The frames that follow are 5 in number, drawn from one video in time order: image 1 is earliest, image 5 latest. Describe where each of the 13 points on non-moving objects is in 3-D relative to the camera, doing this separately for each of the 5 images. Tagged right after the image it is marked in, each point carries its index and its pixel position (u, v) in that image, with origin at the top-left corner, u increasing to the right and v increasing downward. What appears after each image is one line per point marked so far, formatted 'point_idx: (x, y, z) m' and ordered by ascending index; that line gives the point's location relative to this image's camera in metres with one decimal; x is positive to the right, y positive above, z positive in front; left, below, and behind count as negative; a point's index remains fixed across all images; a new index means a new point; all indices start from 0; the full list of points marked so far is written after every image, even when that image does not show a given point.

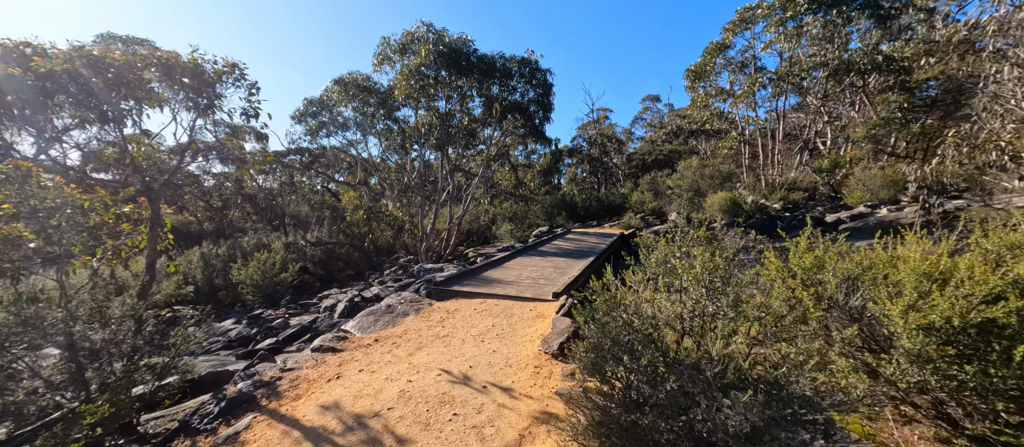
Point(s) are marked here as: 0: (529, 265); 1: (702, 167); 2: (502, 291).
0: (+0.3, -0.7, +6.7) m
1: (+7.8, +2.3, +15.9) m
2: (-0.1, -0.9, +5.1) m
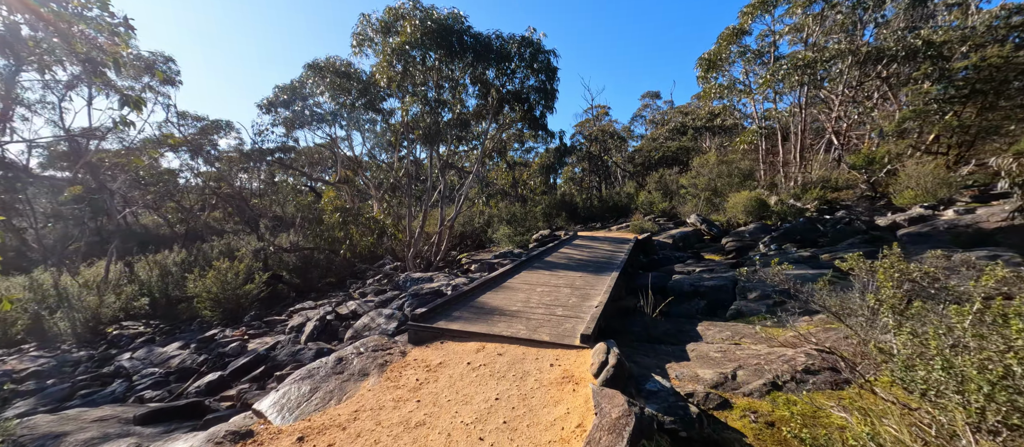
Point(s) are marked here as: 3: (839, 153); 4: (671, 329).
0: (+0.4, -0.8, +5.3) m
1: (+7.7, +2.2, +14.6) m
2: (-0.1, -1.0, +3.6) m
3: (+10.9, +2.4, +13.1) m
4: (+1.8, -1.2, +4.5) m
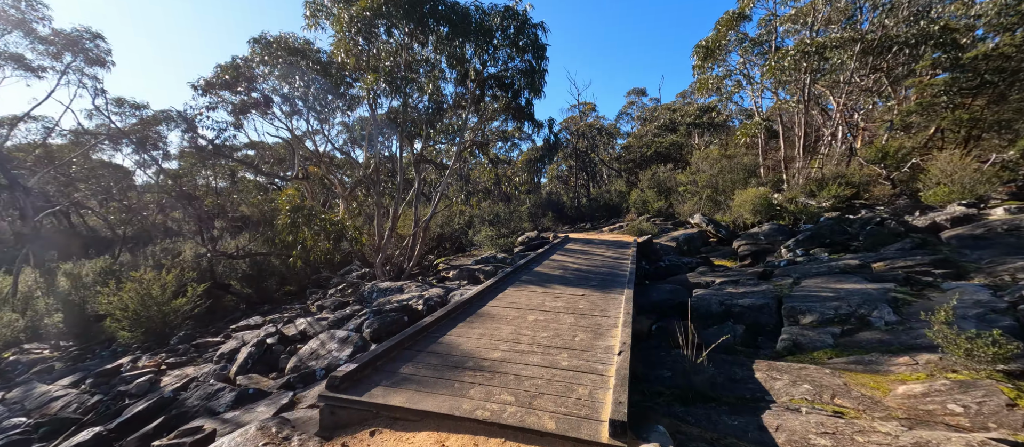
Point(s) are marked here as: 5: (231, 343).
0: (+0.2, -0.9, +3.9) m
1: (+7.1, +2.2, +13.5) m
2: (-0.2, -1.0, +2.2) m
3: (+10.4, +2.4, +12.1) m
4: (+1.7, -1.2, +3.2) m
5: (-5.1, -2.2, +7.1) m
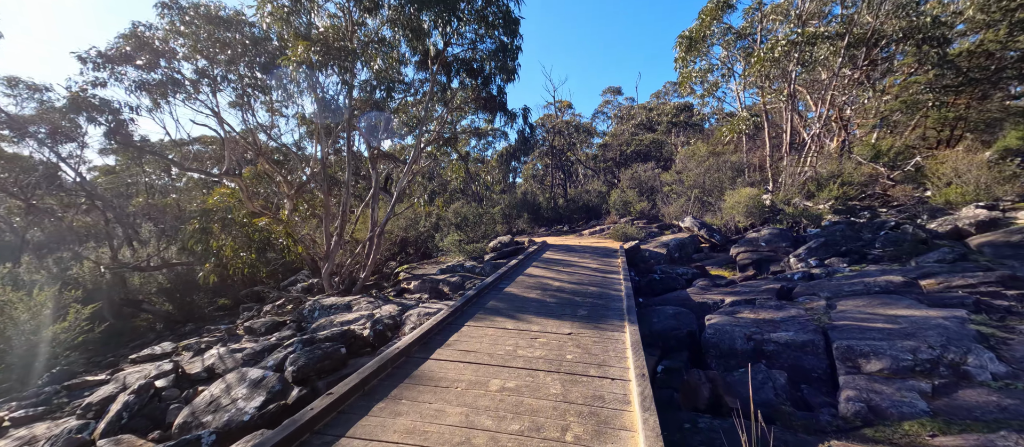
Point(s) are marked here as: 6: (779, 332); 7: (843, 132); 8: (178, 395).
0: (-0.1, -1.0, +2.6) m
1: (+6.2, +2.1, +12.6) m
2: (-0.4, -1.1, +0.9) m
3: (+9.5, +2.3, +11.4) m
4: (+1.4, -1.3, +1.9) m
5: (-5.6, -2.3, +5.4) m
6: (+2.5, -1.0, +3.7) m
7: (+12.6, +3.5, +14.9) m
8: (-4.4, -2.3, +5.2) m
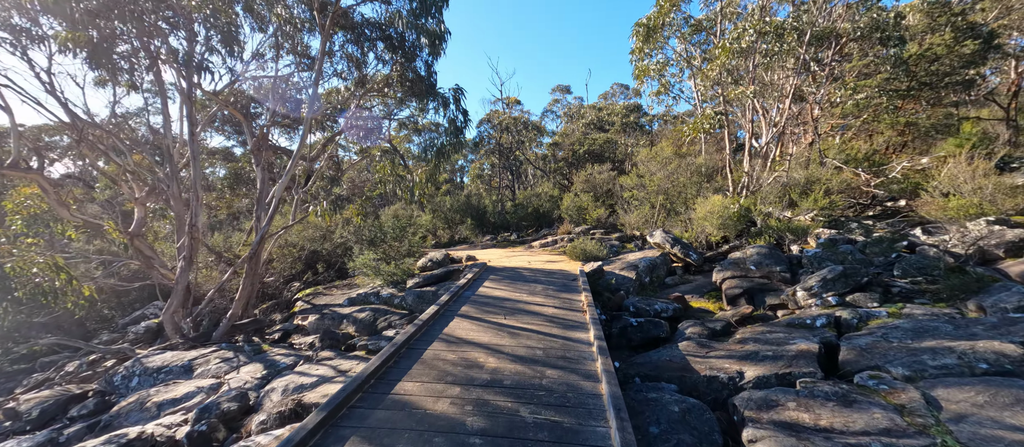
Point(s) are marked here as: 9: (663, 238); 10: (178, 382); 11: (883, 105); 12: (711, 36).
0: (-0.5, -1.3, +0.5) m
1: (+4.4, +1.8, +11.2) m
2: (-0.6, -1.4, -1.2) m
3: (+7.9, +2.0, +10.5) m
4: (+1.1, -1.6, 0.0) m
5: (-6.3, -2.6, +2.6) m
6: (+2.0, -1.3, +1.9) m
7: (+10.5, +3.3, +14.4) m
8: (-5.1, -2.6, +2.5) m
9: (+3.0, -0.3, +7.8) m
10: (-4.3, -2.0, +5.0) m
11: (+11.0, +3.5, +11.4) m
12: (+7.0, +6.6, +13.7) m
